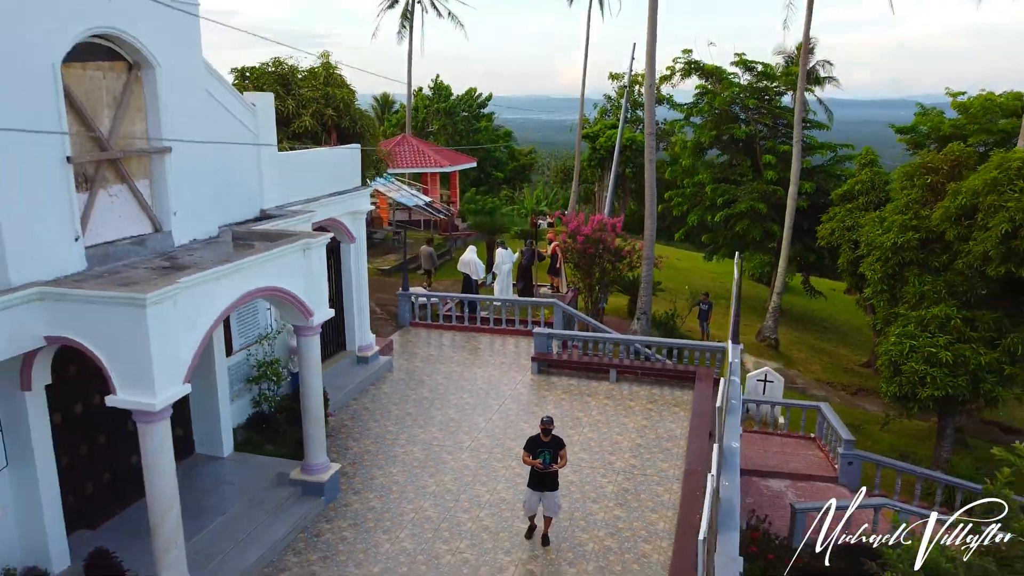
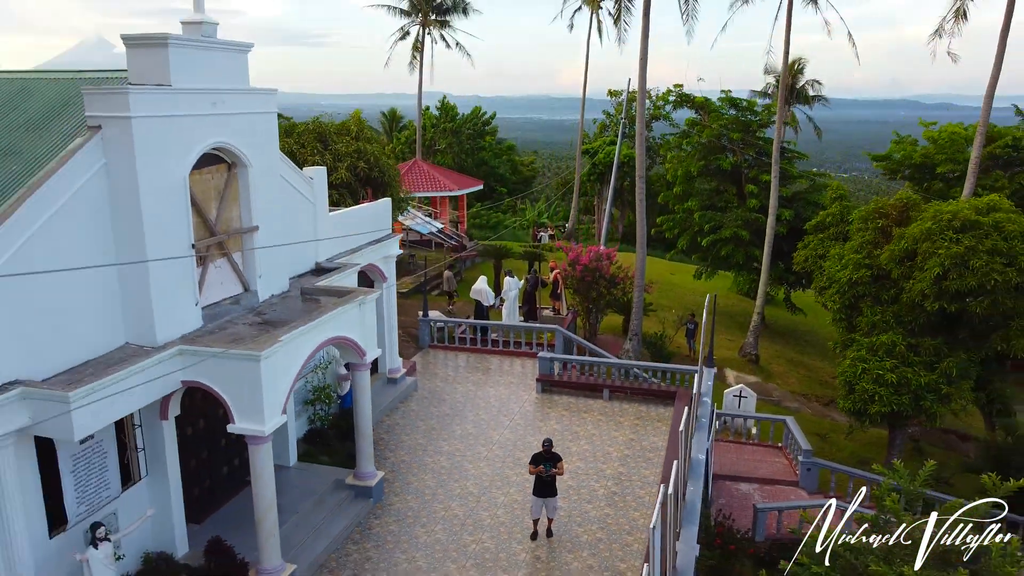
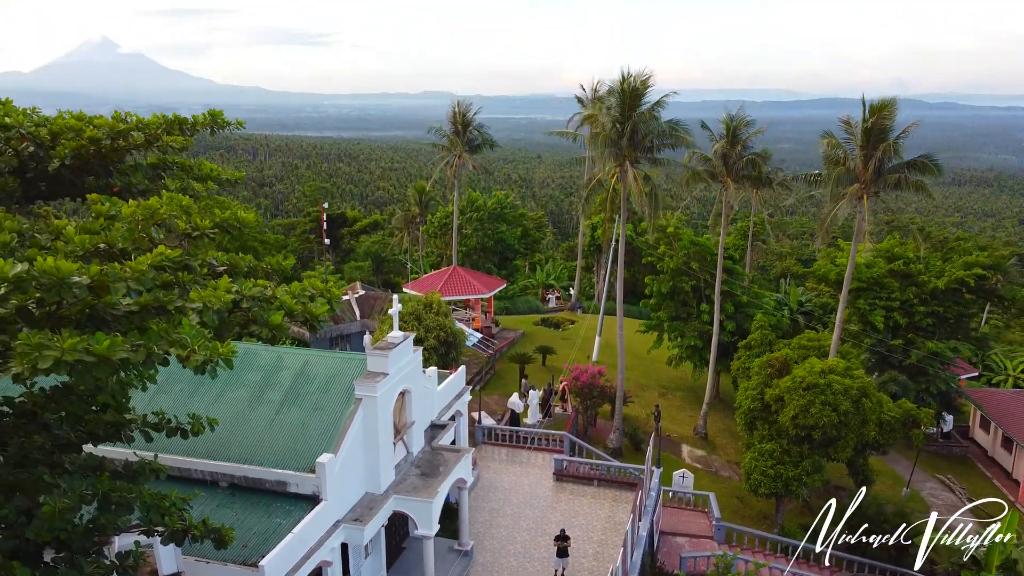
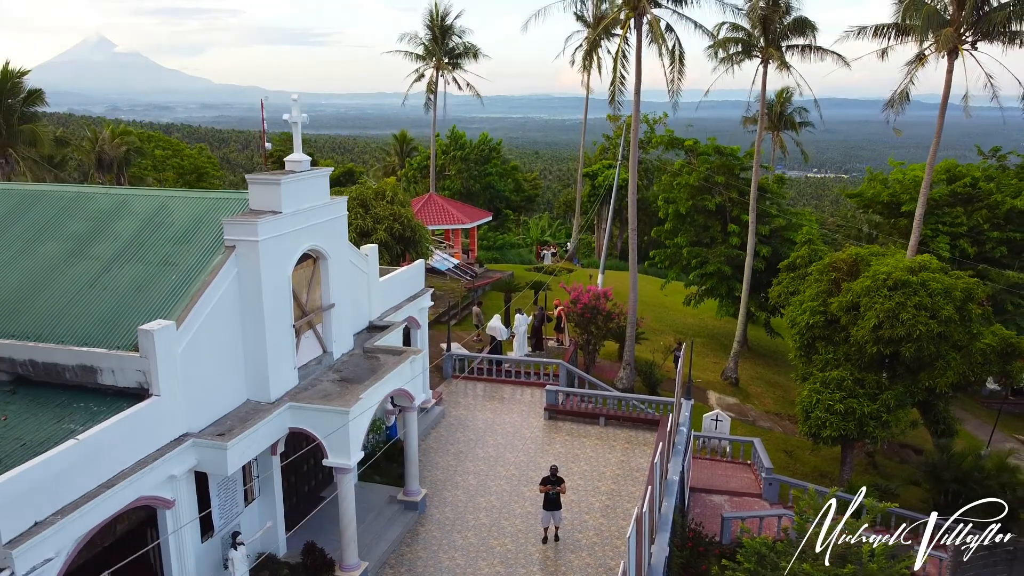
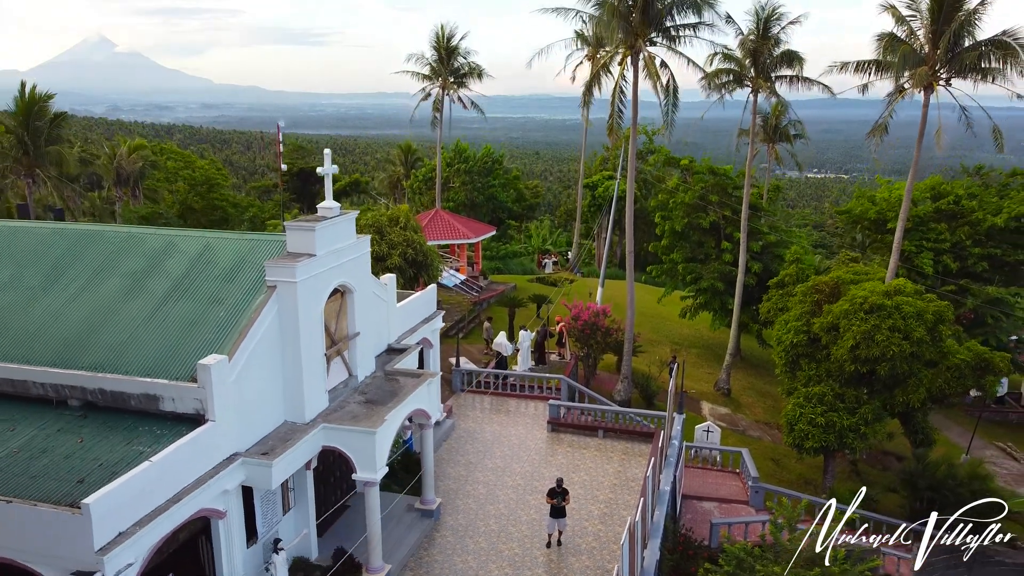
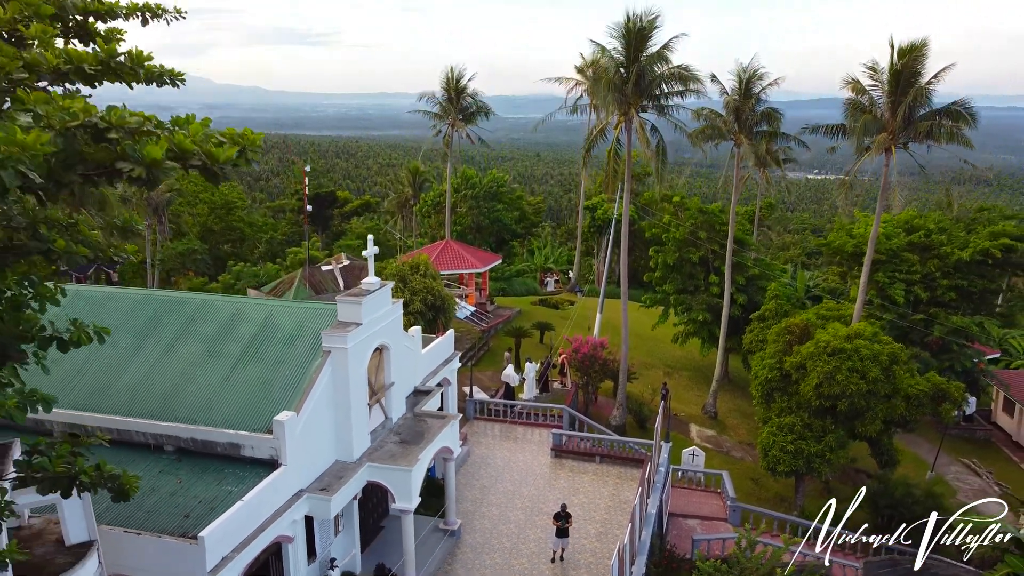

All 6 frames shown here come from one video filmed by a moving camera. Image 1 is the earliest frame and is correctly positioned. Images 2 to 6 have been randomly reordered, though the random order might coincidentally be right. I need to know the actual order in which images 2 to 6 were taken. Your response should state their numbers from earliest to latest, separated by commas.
2, 4, 5, 6, 3
